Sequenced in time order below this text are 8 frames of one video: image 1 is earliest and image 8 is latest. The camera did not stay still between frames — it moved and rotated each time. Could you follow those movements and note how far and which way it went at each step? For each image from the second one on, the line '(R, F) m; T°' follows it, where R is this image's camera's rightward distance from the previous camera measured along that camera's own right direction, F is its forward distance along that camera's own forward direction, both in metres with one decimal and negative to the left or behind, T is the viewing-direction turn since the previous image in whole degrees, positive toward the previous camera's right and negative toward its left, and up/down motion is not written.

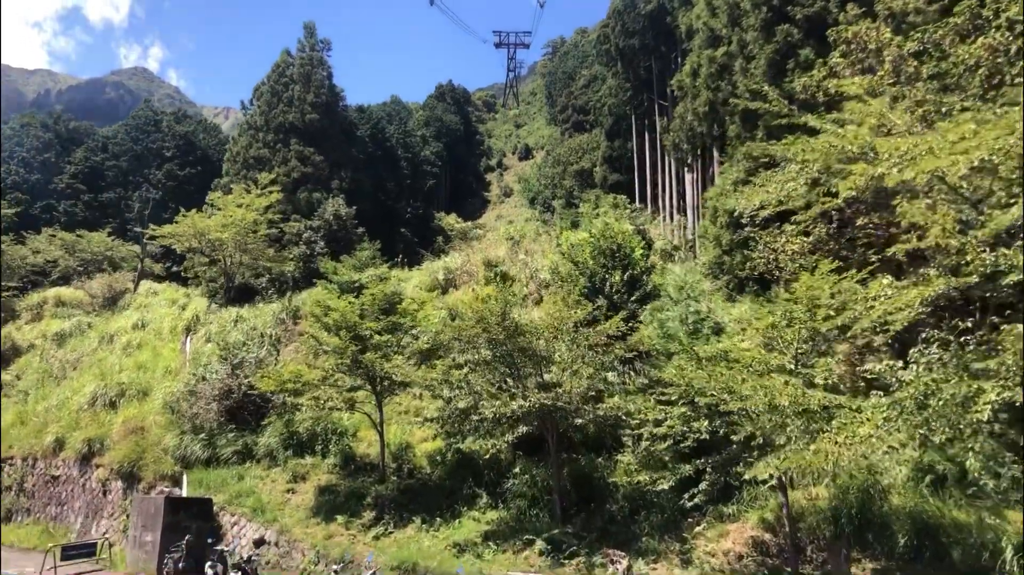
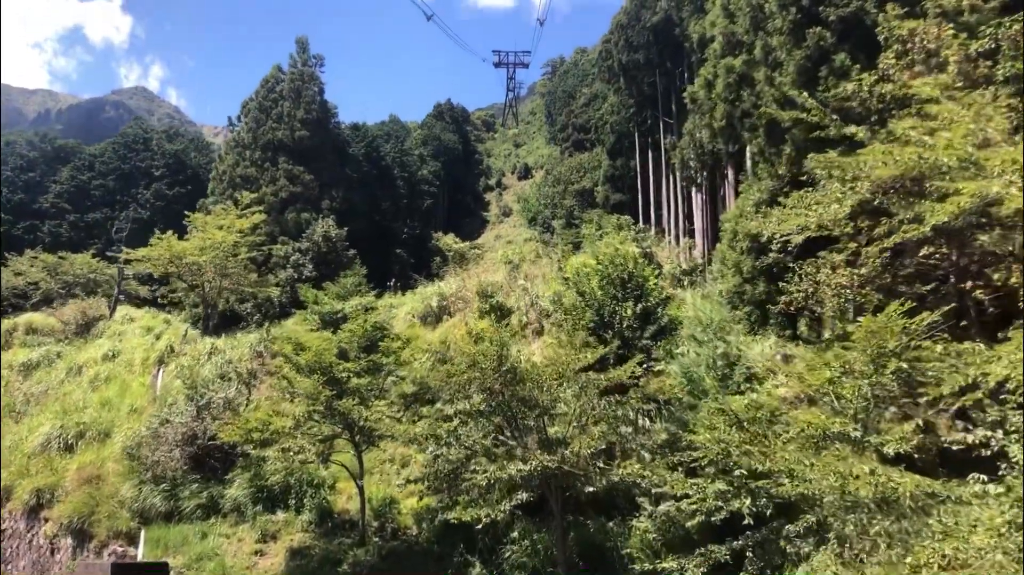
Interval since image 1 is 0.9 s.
(0.0, +1.2) m; 0°
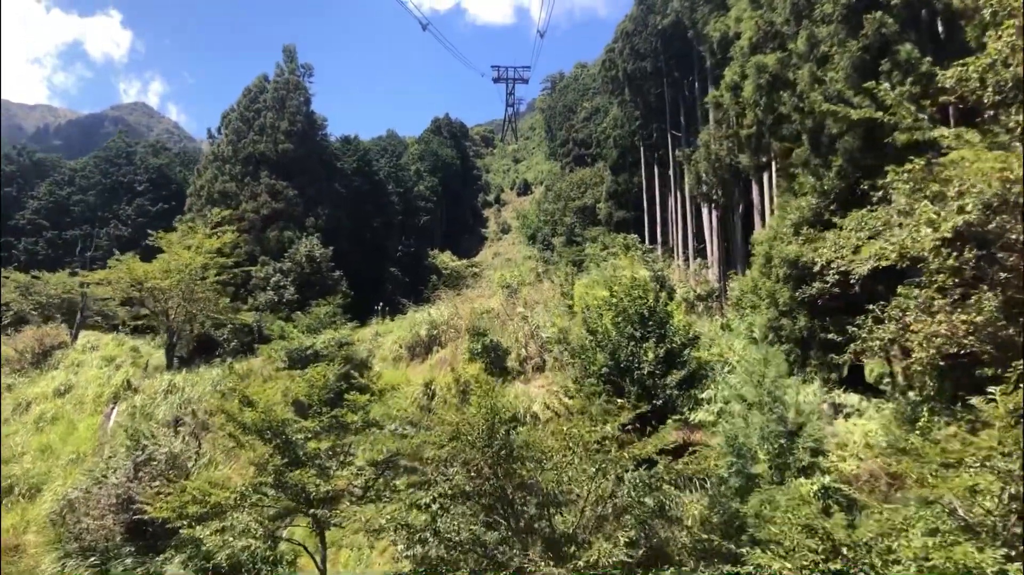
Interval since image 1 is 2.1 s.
(0.0, +1.7) m; 0°
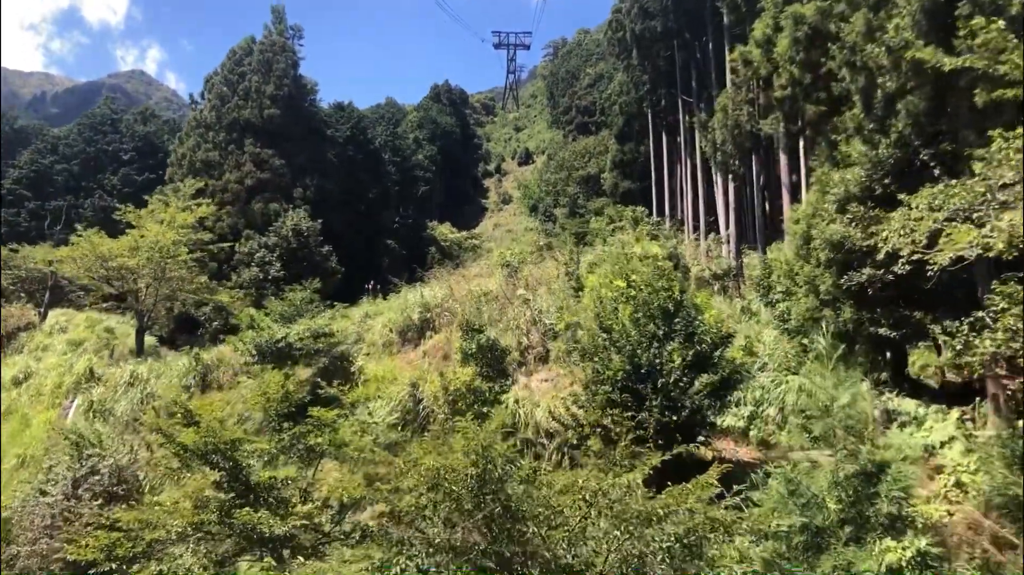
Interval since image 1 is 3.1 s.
(0.0, +1.3) m; 0°
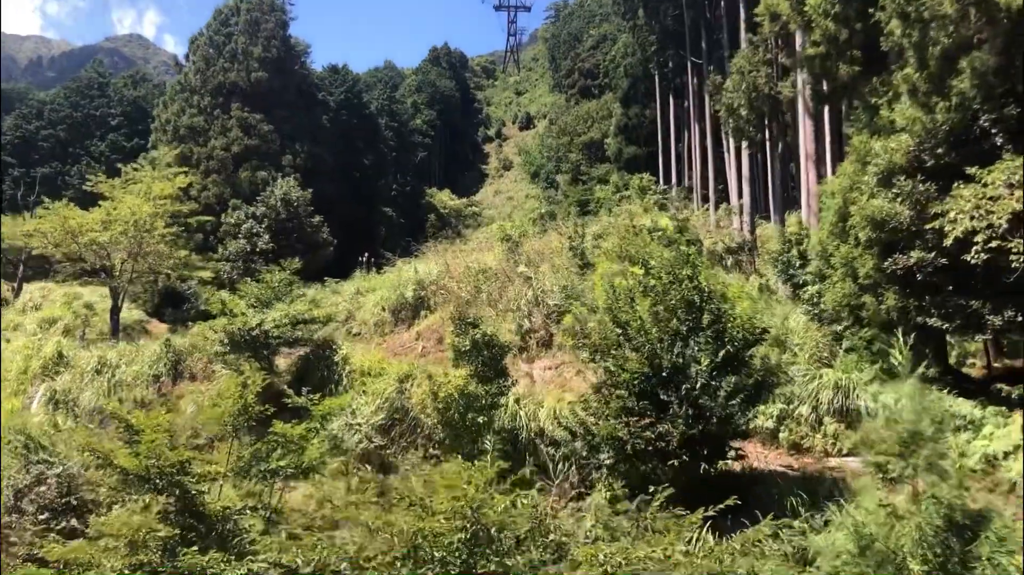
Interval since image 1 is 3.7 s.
(0.0, +1.0) m; 0°
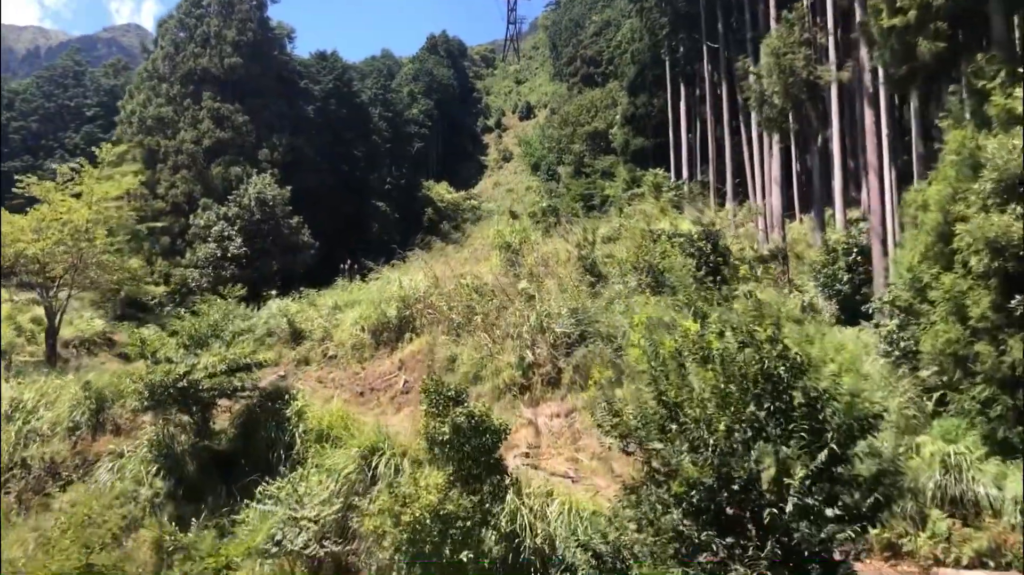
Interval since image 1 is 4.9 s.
(0.0, +1.9) m; 0°
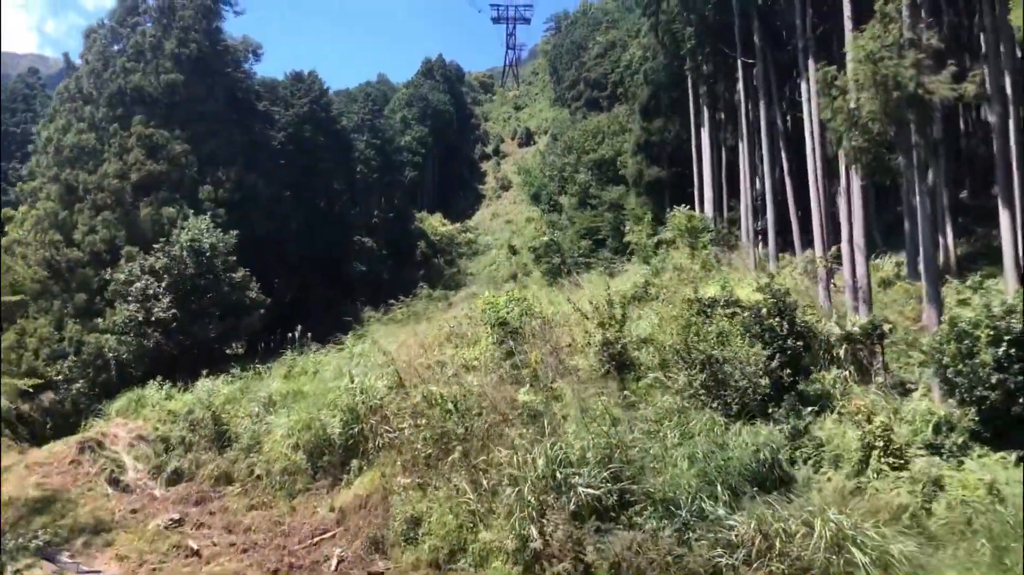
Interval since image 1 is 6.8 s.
(0.0, +3.5) m; 0°
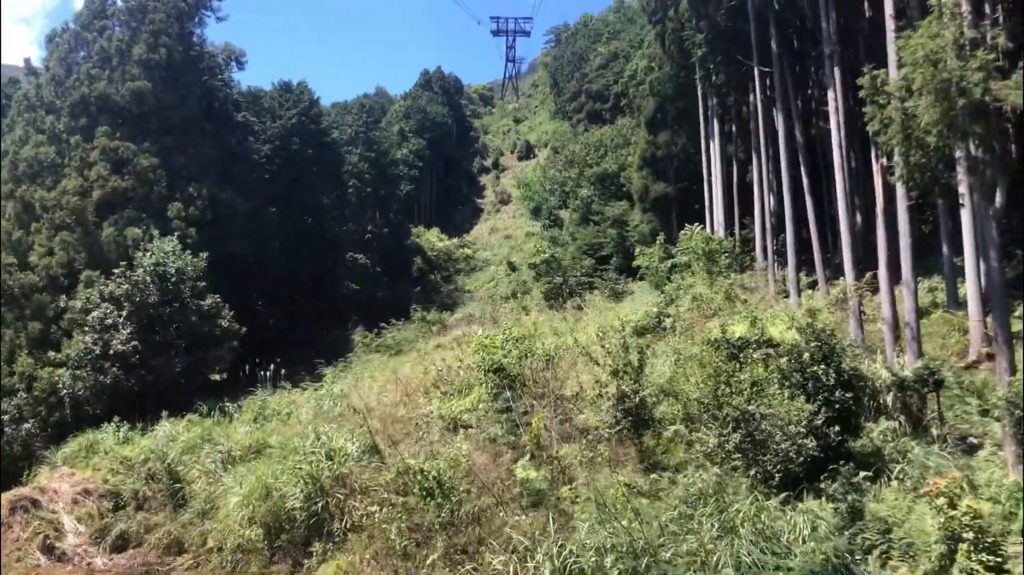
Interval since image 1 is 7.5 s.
(0.0, +1.4) m; 0°
